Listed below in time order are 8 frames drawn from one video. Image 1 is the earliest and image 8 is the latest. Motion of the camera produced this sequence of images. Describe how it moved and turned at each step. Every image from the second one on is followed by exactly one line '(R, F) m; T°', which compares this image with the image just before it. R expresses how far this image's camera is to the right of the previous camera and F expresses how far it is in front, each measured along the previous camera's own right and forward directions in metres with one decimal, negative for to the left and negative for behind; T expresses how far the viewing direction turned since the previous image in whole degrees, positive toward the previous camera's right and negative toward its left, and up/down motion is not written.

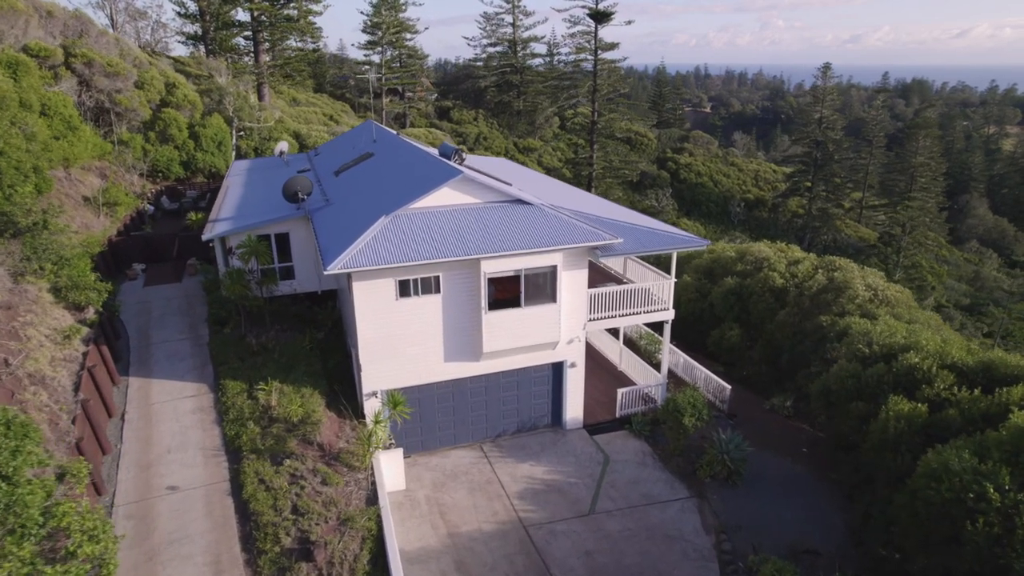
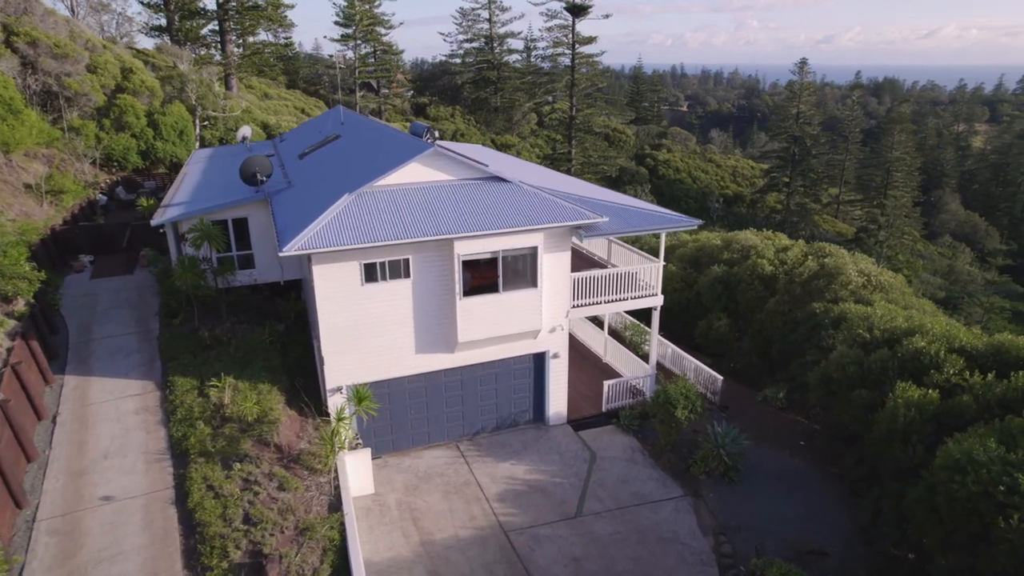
(+0.1, +1.3) m; +2°
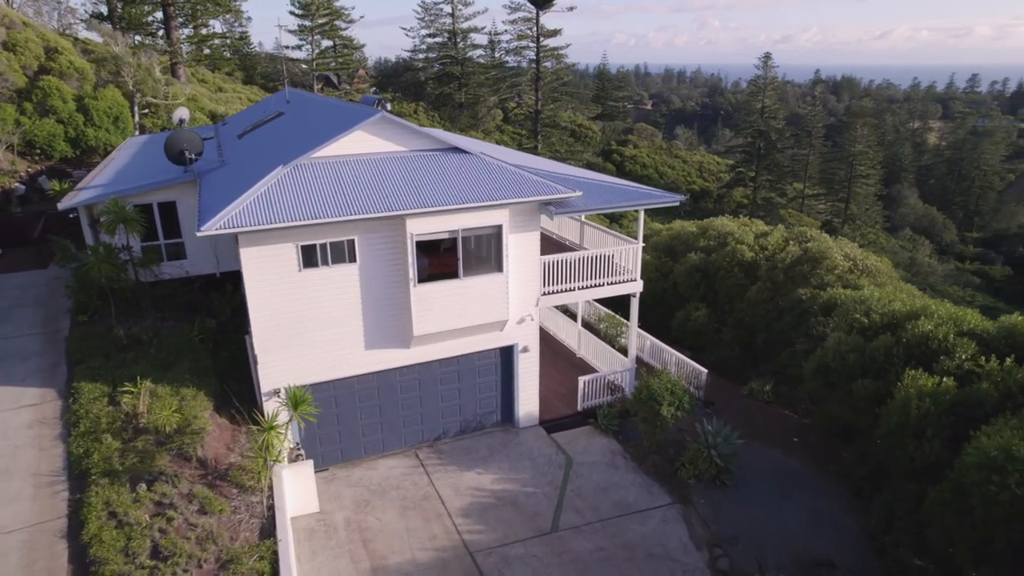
(+0.1, +1.8) m; +3°
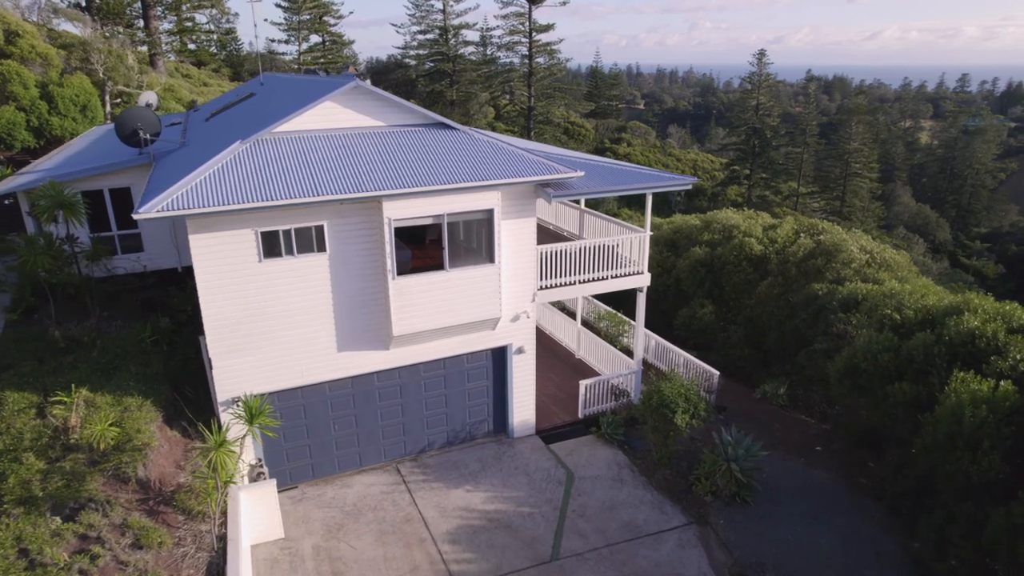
(0.0, +1.6) m; +1°
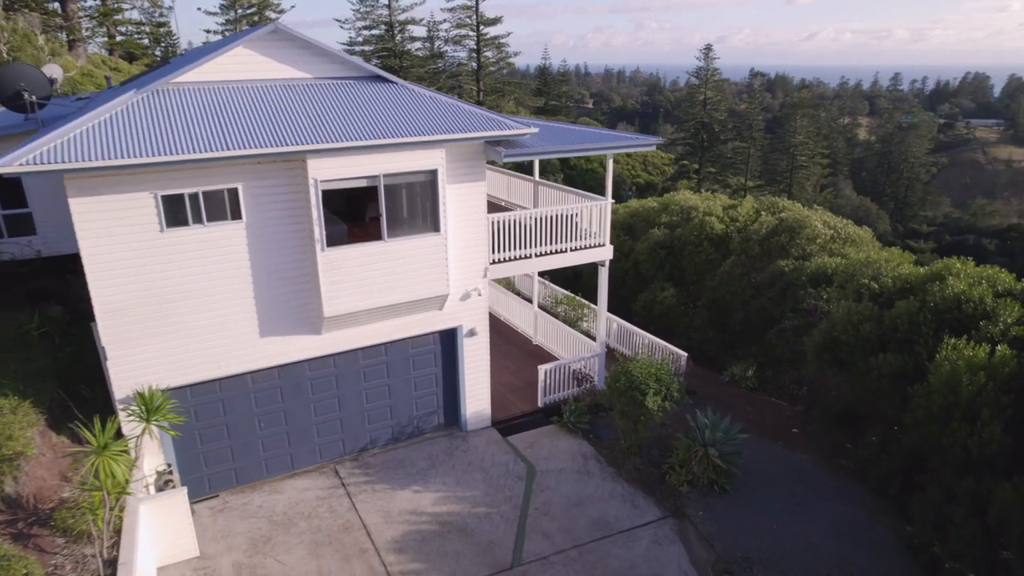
(+0.1, +1.4) m; +4°
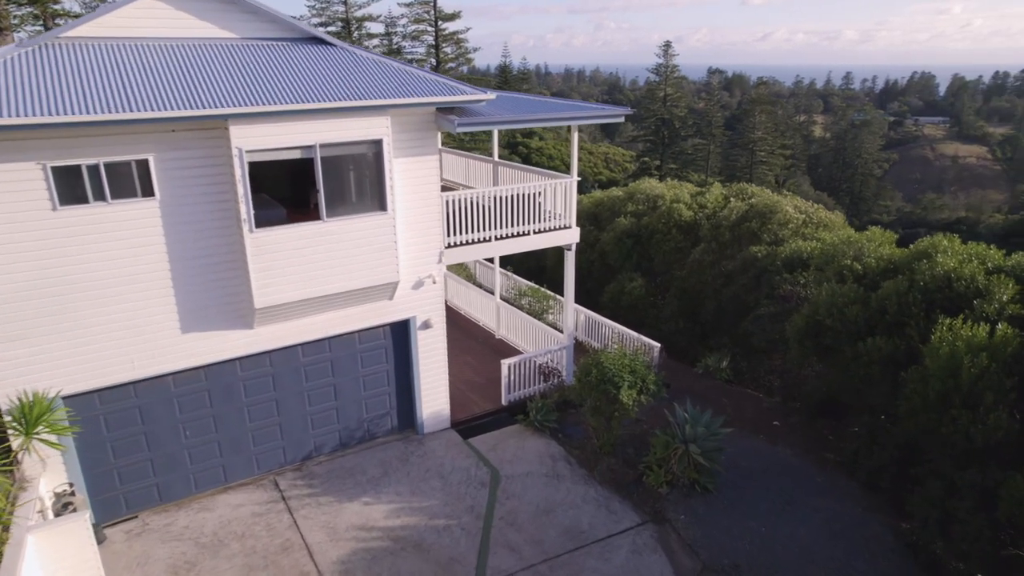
(+0.1, +1.1) m; +3°
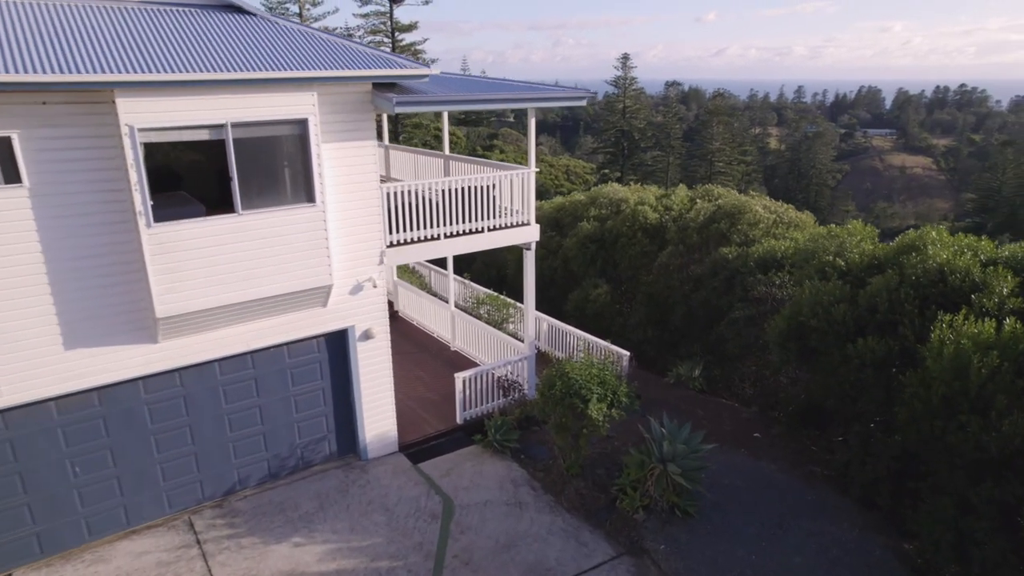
(+0.2, +1.2) m; +3°
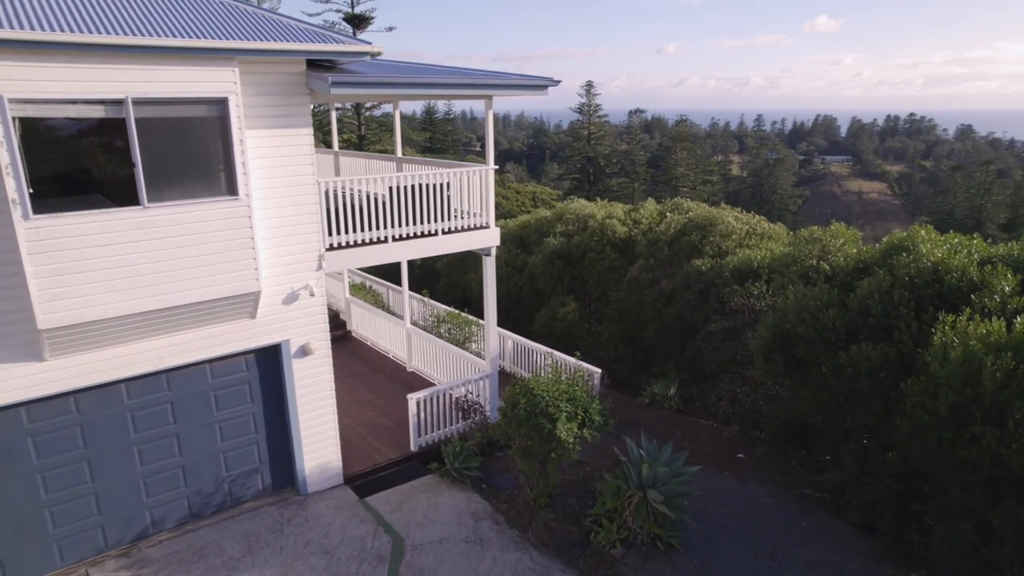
(+0.1, +1.0) m; +3°
